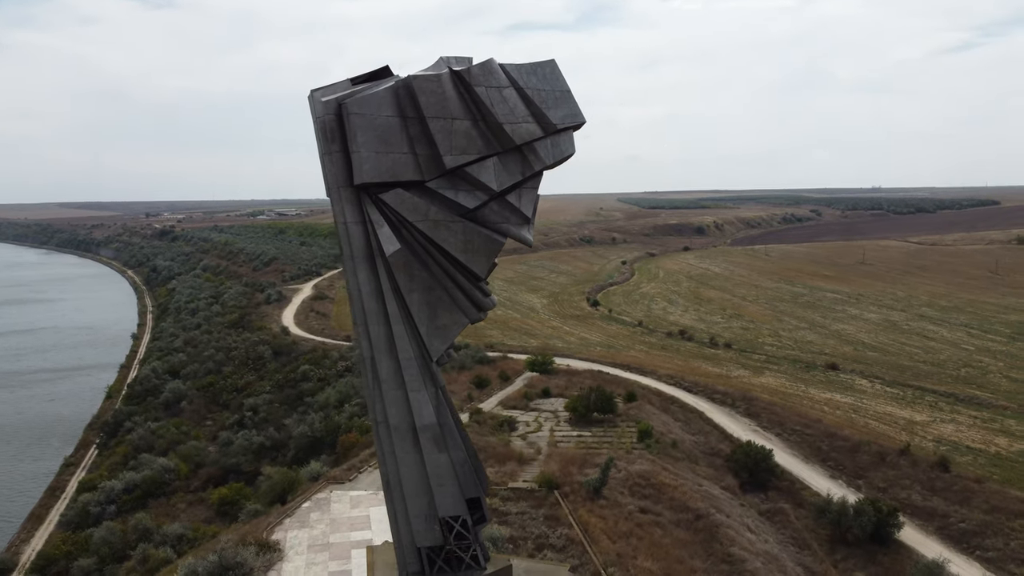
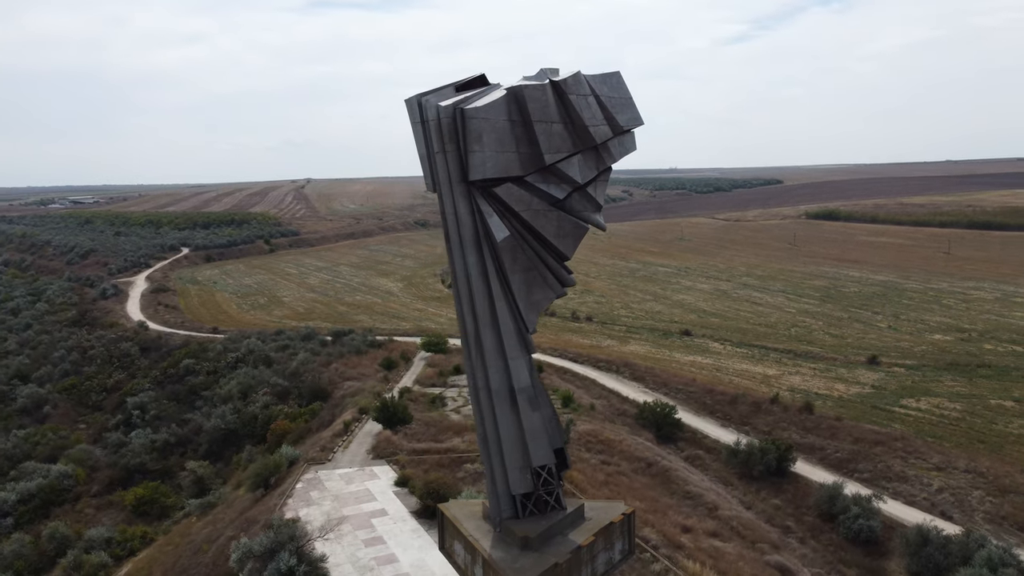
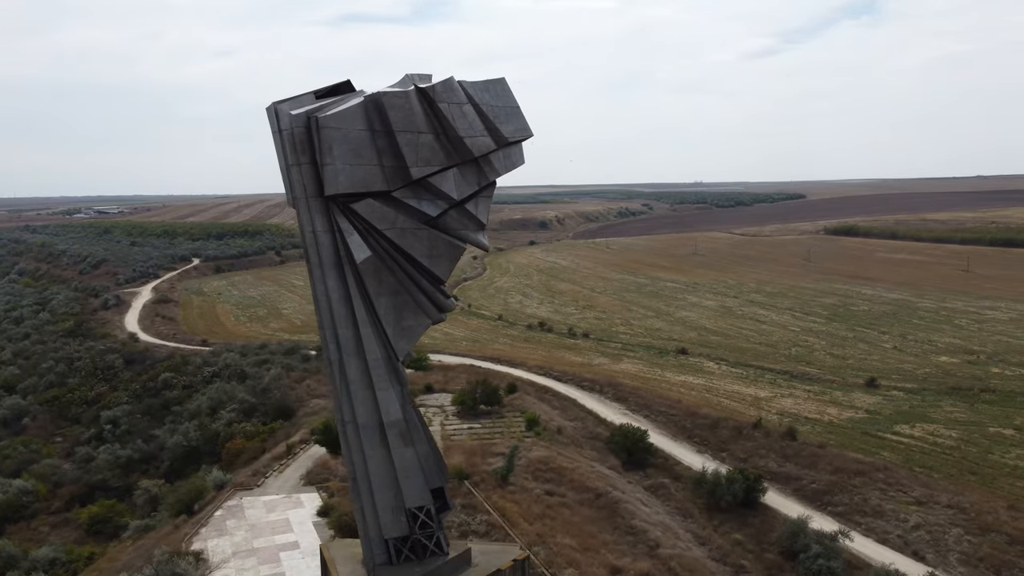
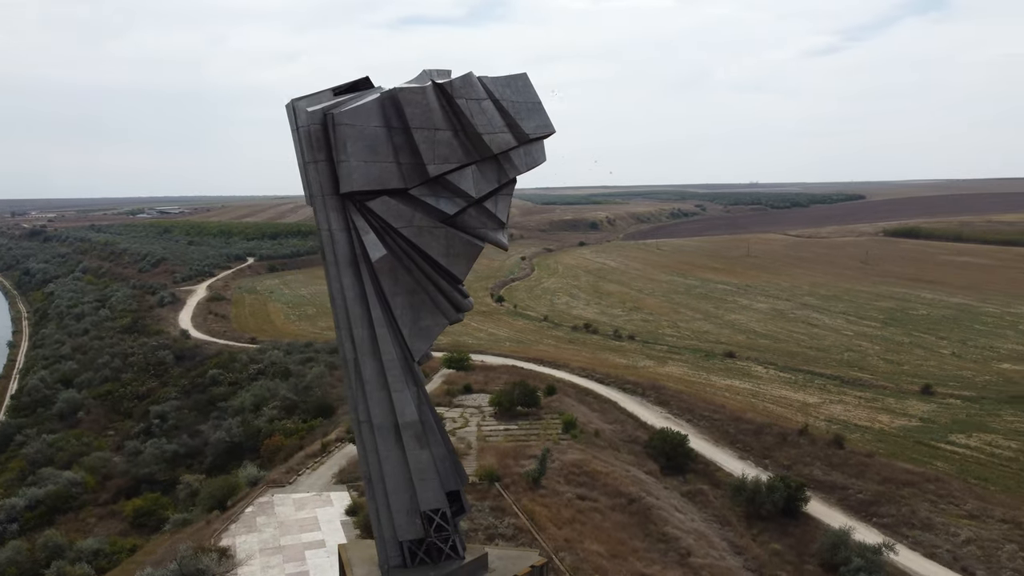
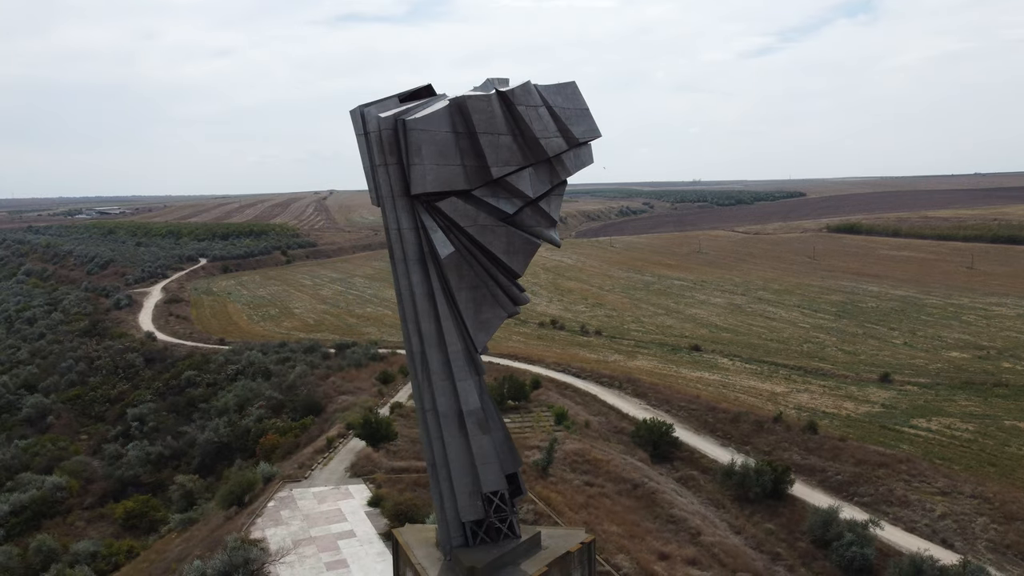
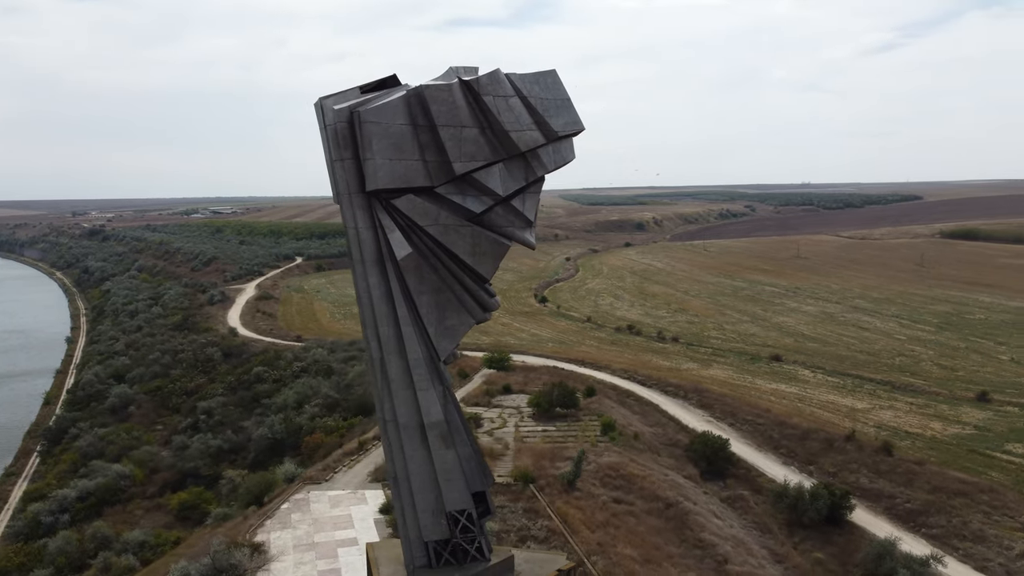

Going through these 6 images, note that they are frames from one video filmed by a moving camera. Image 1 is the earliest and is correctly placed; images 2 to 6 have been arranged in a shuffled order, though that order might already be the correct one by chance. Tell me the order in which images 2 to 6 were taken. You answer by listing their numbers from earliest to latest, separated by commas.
6, 4, 3, 5, 2
